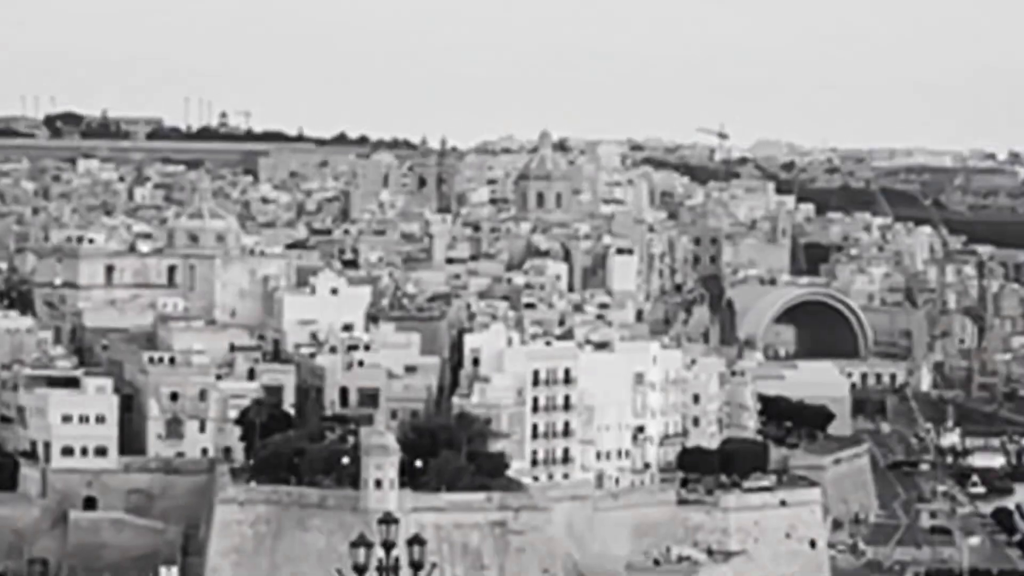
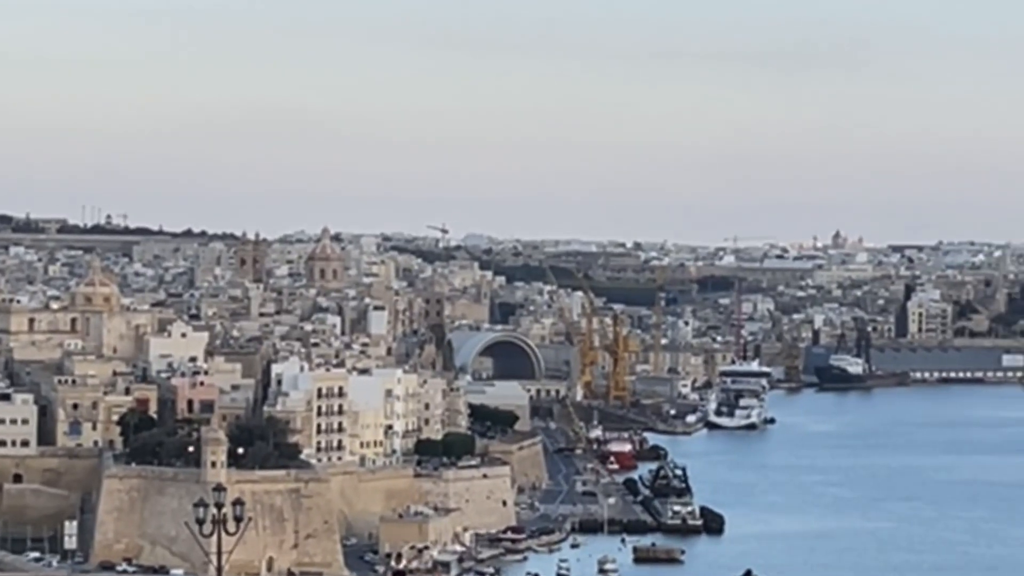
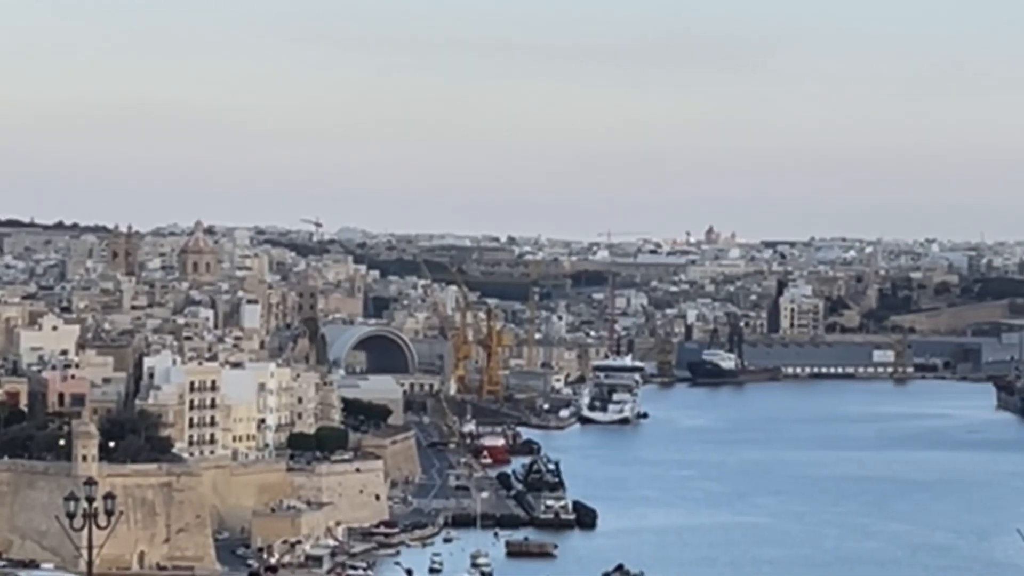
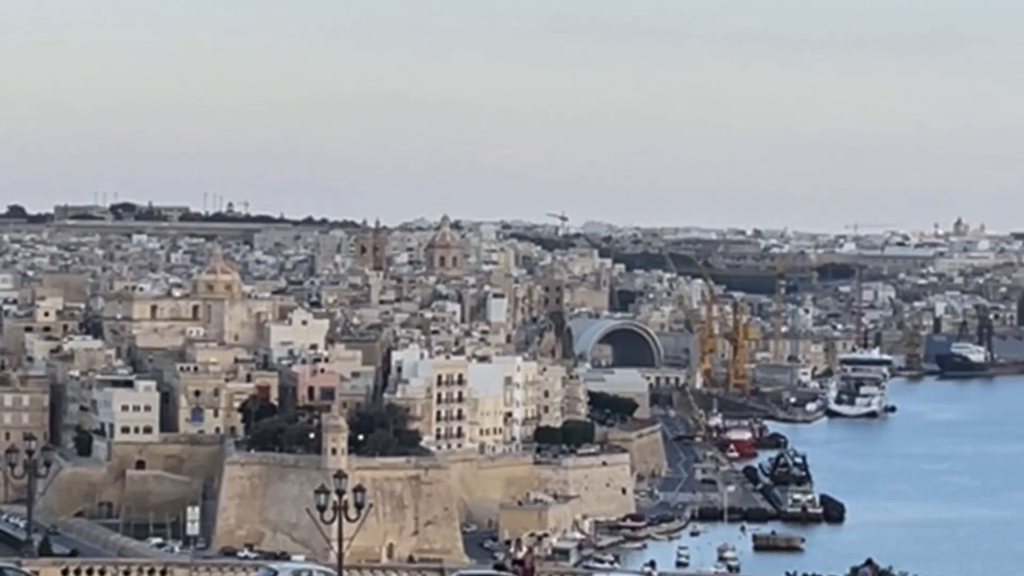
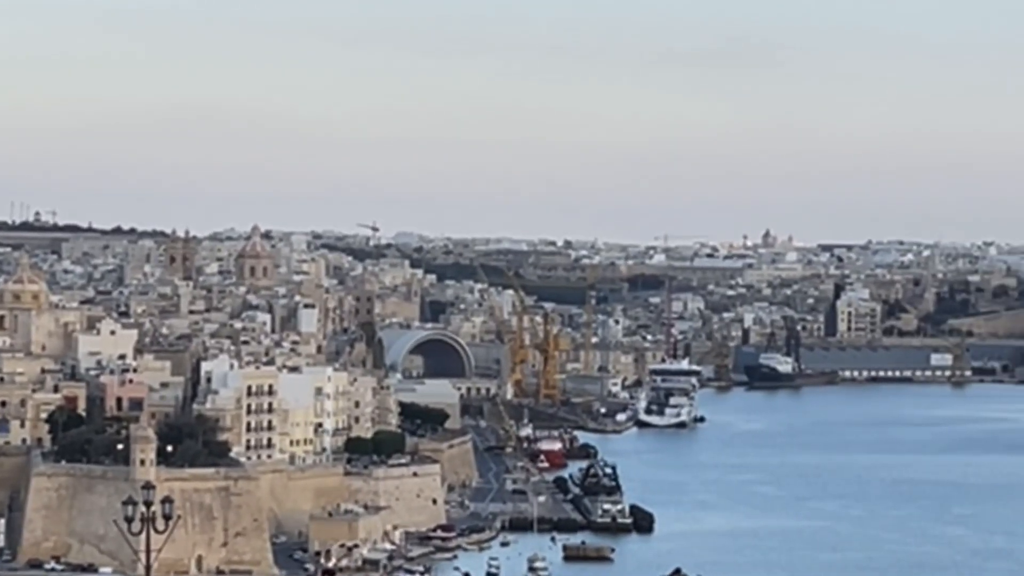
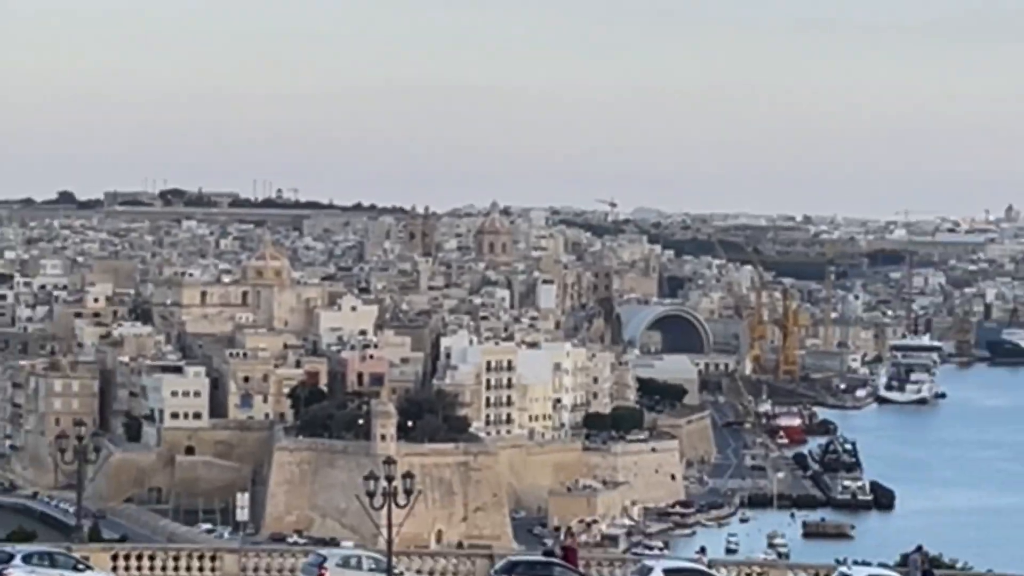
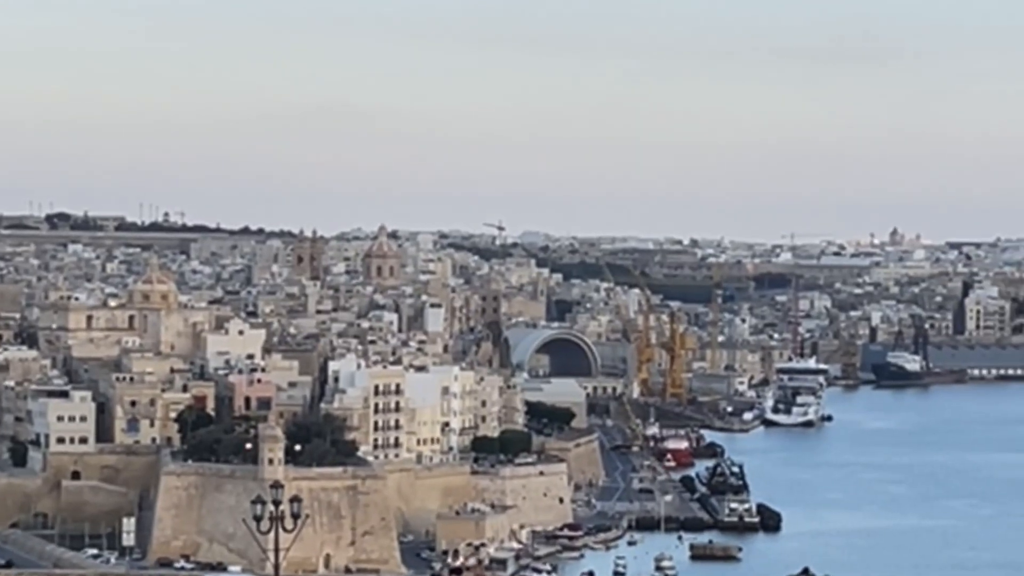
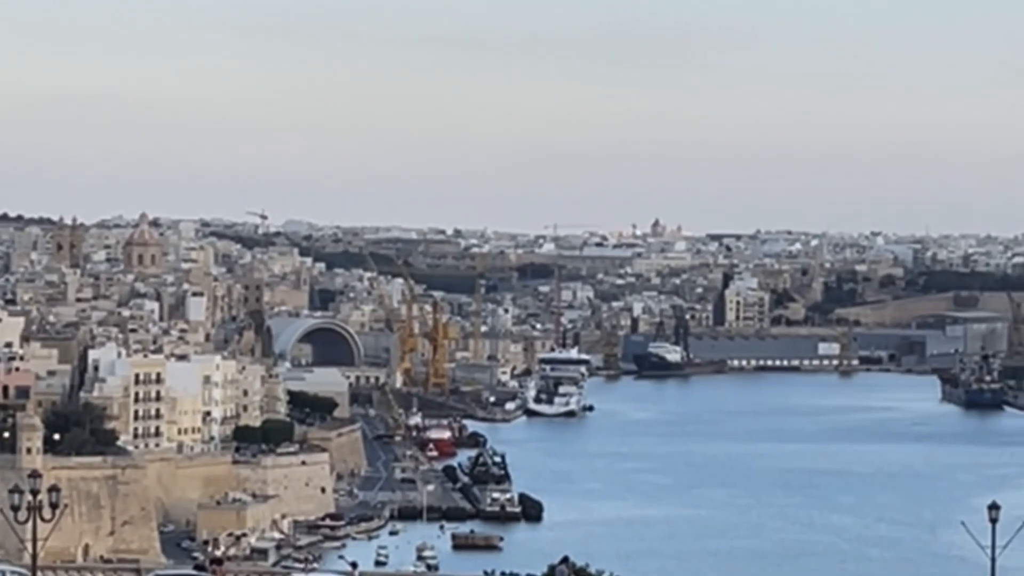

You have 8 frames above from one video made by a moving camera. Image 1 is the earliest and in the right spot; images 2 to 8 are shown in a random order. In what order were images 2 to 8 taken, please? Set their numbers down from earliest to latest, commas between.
6, 4, 7, 2, 5, 3, 8
